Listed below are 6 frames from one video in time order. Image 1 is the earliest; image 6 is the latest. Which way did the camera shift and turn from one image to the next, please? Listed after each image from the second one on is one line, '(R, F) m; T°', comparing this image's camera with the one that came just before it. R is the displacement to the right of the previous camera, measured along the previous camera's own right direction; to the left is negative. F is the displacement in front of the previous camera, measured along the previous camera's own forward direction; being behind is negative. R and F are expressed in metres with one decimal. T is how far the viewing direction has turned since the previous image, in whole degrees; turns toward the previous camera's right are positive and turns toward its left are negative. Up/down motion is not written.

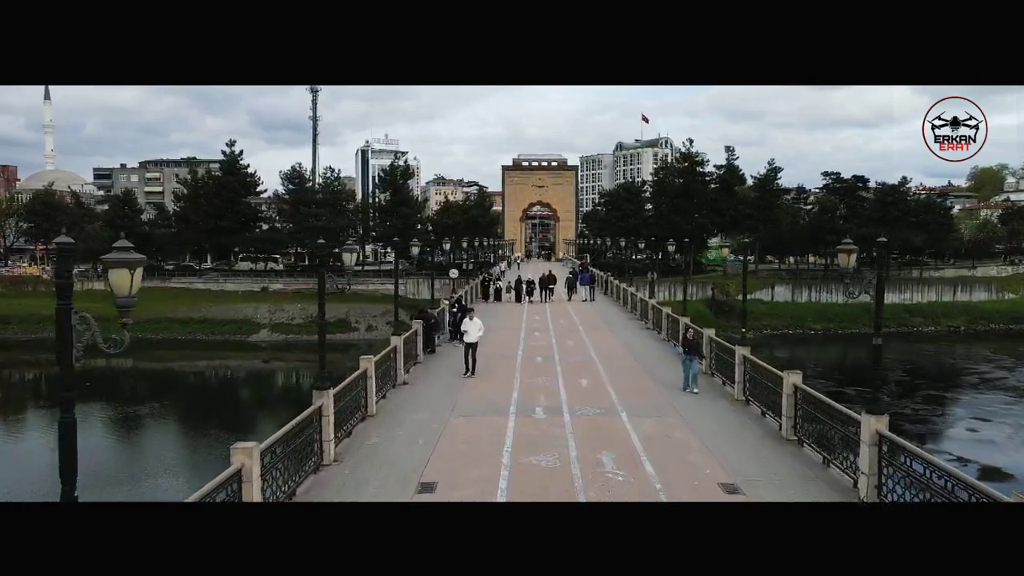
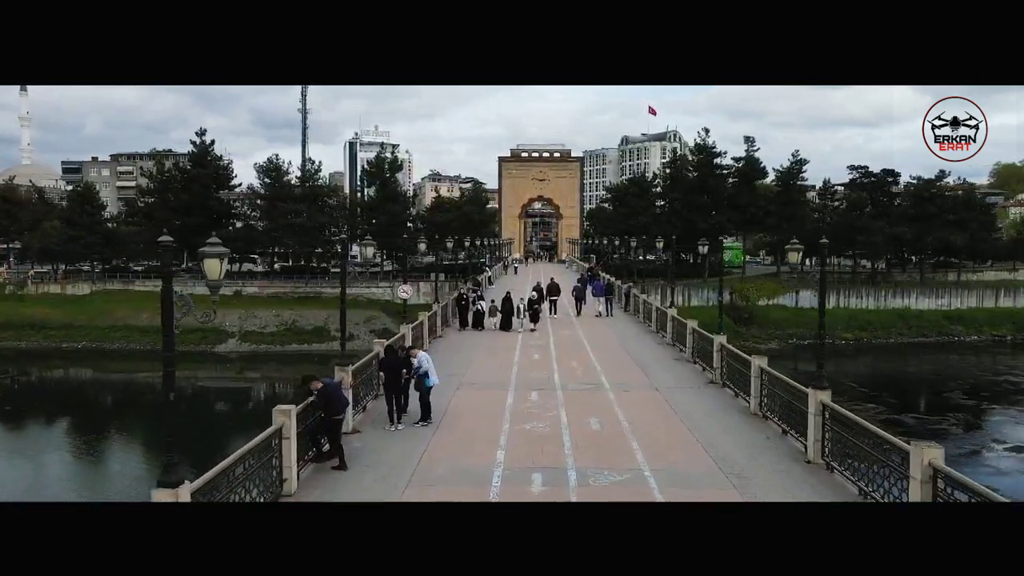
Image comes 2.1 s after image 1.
(+0.1, +4.0) m; 0°
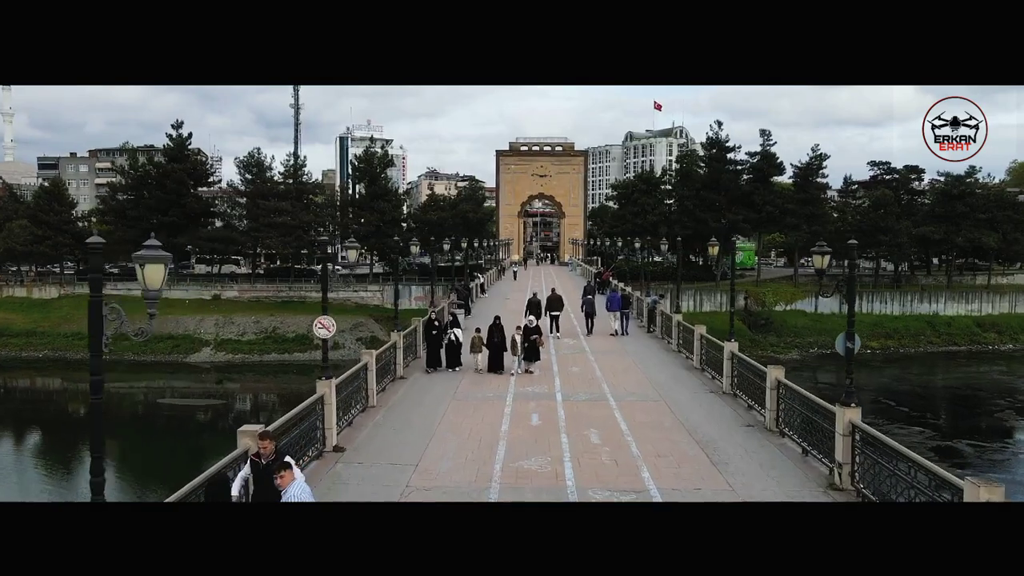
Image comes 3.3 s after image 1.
(+0.1, +2.8) m; 0°
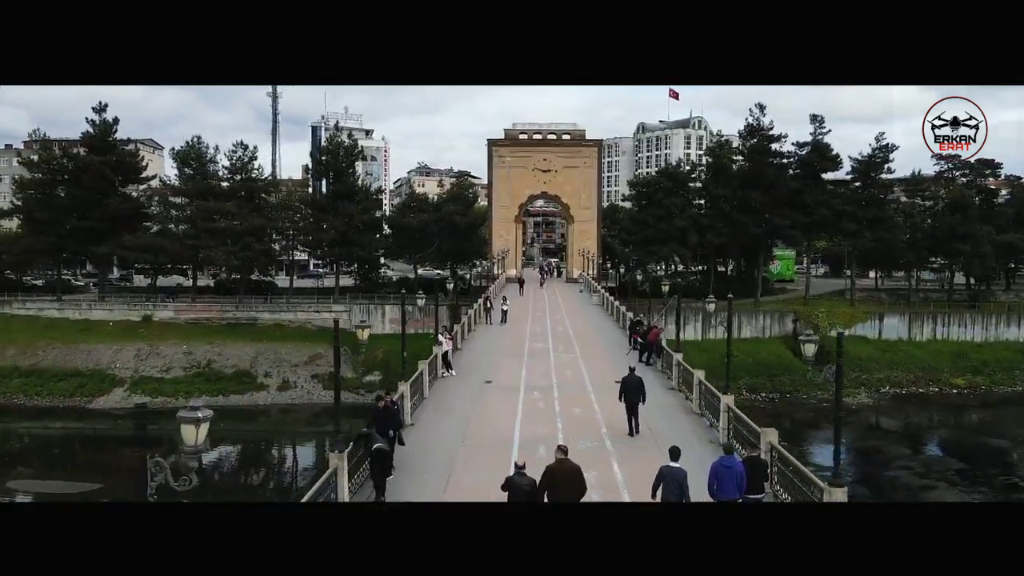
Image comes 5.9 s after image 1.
(+0.2, +6.9) m; 0°
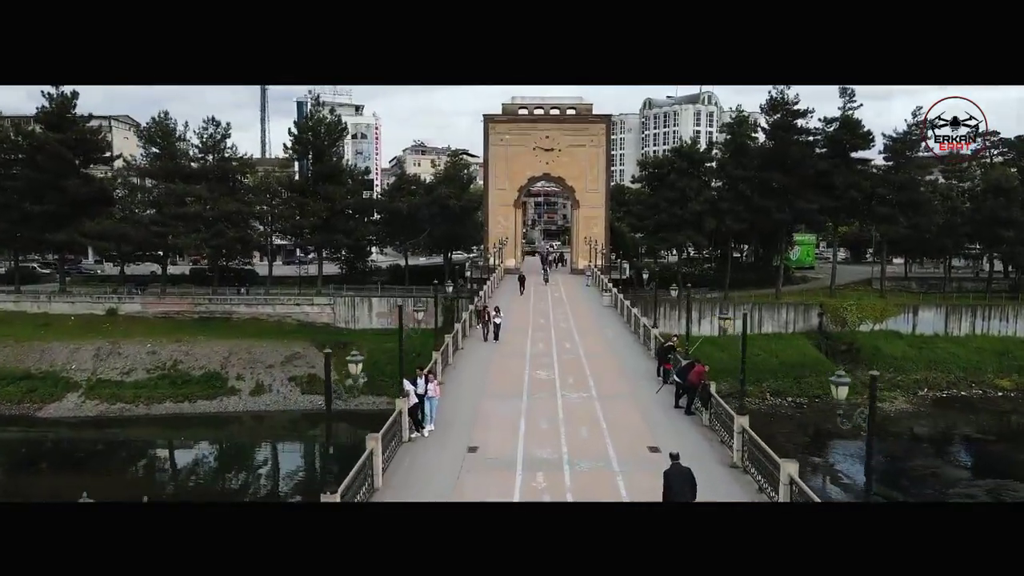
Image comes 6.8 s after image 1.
(+0.1, +2.7) m; 0°
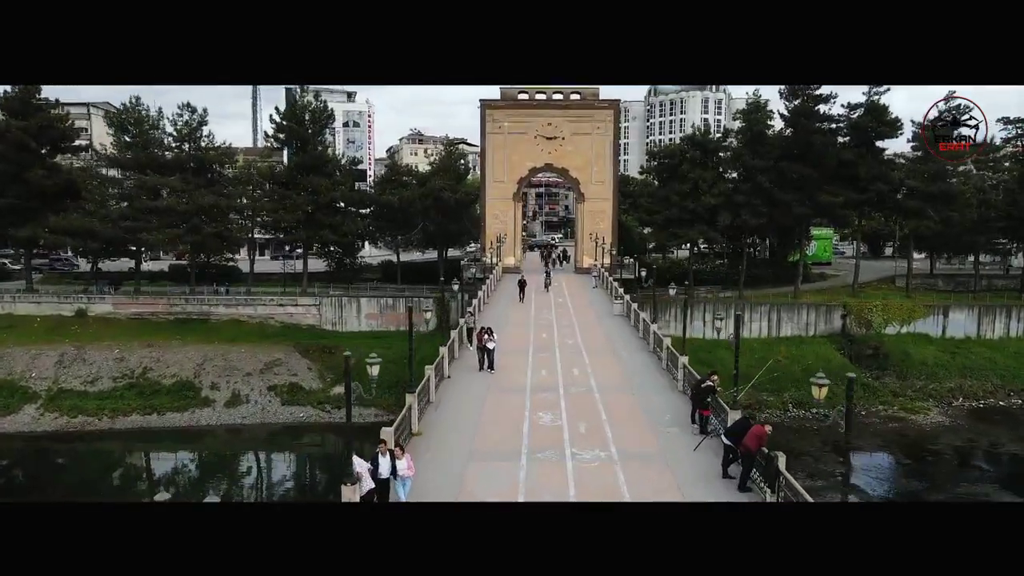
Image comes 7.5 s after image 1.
(0.0, +2.0) m; 0°
